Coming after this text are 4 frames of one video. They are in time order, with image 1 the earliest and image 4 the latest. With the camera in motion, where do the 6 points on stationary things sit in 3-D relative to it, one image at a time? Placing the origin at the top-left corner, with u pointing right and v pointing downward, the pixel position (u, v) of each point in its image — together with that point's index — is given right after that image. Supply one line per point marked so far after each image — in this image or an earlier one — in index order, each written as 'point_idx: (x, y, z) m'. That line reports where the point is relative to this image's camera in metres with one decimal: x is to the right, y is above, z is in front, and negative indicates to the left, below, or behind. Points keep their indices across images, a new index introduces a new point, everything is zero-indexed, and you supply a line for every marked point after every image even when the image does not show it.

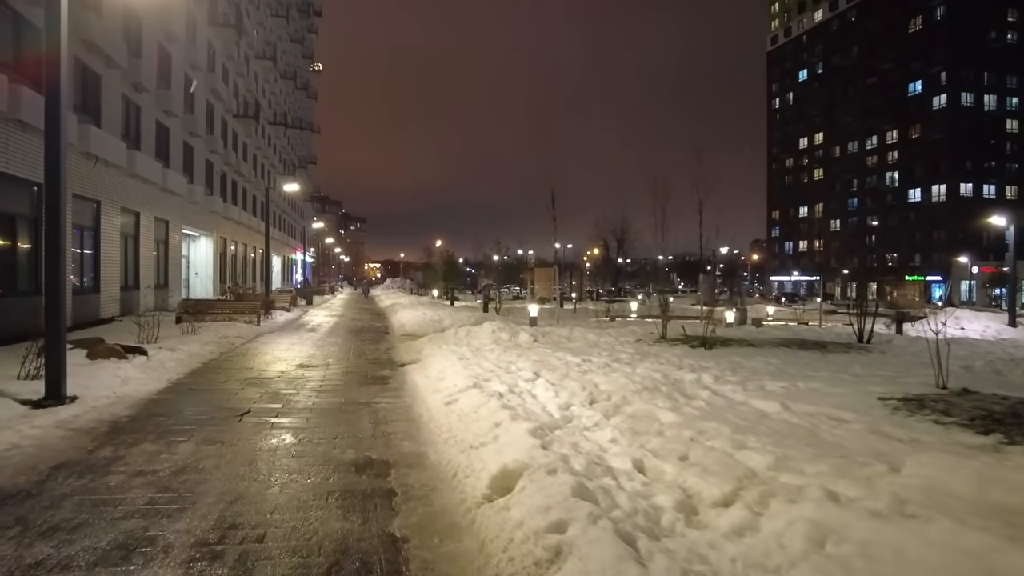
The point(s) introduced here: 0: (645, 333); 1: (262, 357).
0: (+3.1, -1.1, +15.4) m
1: (-5.1, -1.4, +13.6) m
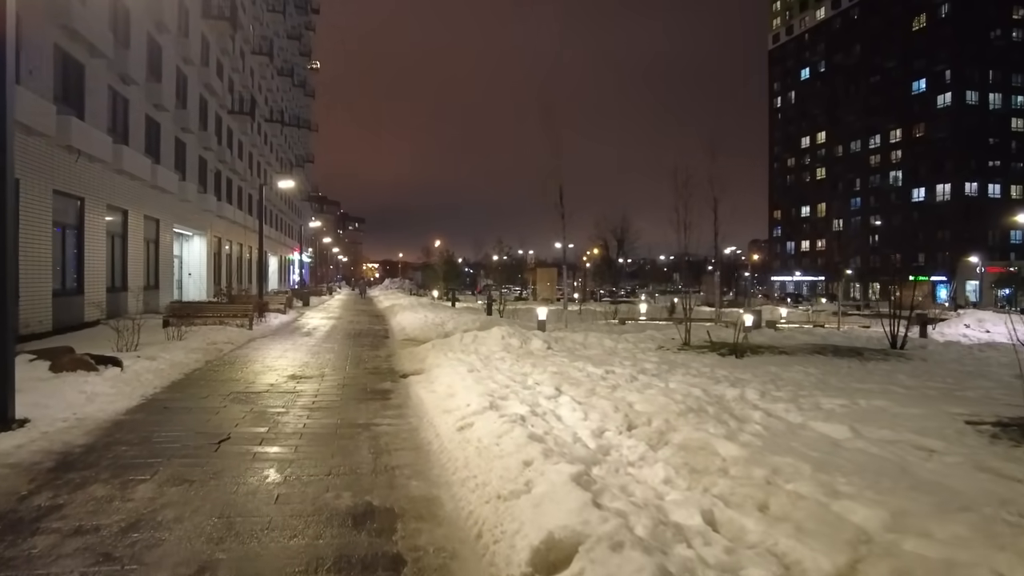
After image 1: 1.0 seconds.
0: (+3.3, -1.1, +14.3) m
1: (-4.9, -1.5, +12.5) m
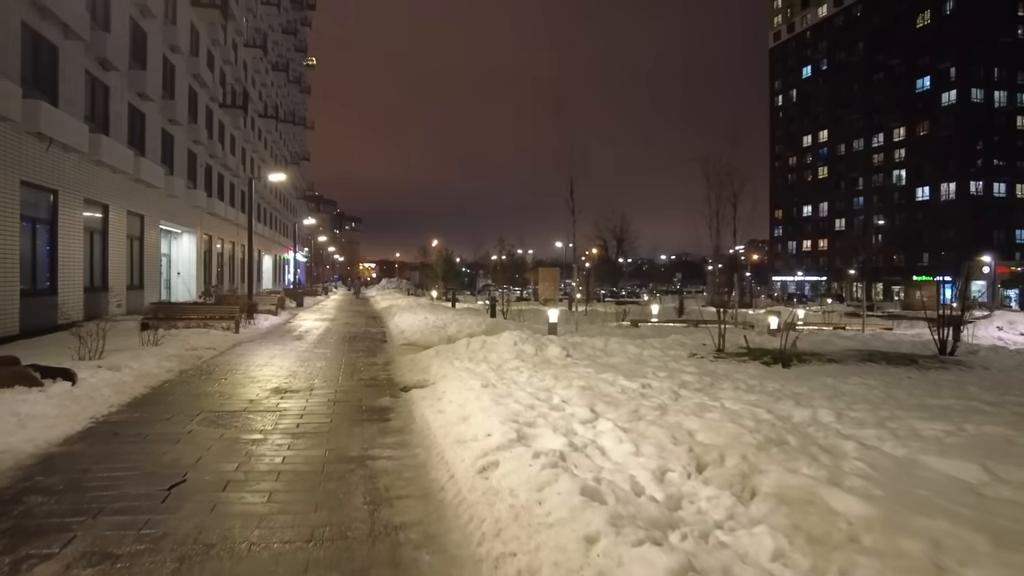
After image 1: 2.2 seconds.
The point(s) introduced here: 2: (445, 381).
0: (+3.6, -1.1, +12.8) m
1: (-4.7, -1.5, +11.0) m
2: (-0.9, -1.3, +9.3) m
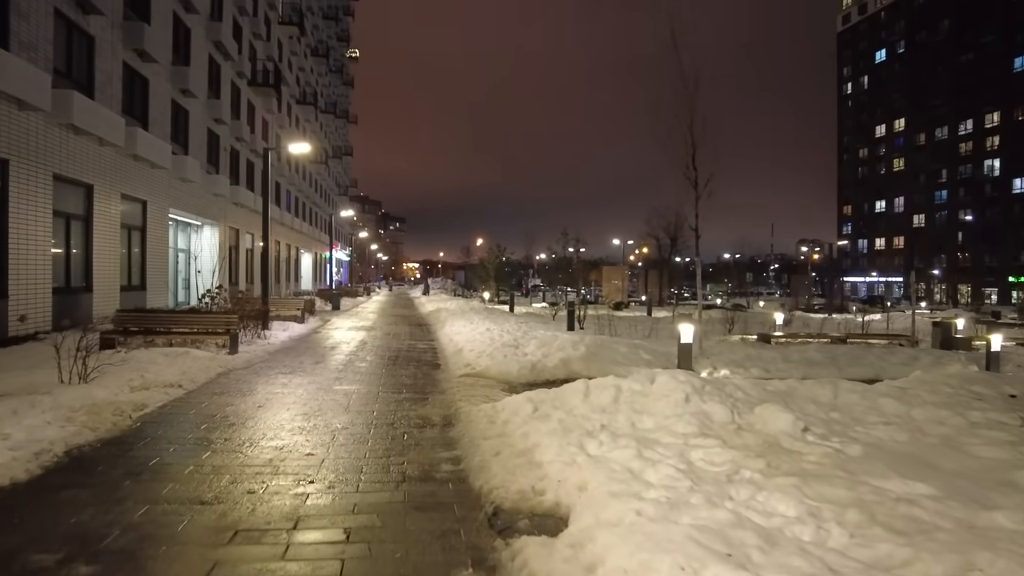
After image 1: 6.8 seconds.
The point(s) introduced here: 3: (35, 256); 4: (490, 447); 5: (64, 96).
0: (+5.3, -1.2, +7.0) m
1: (-3.0, -1.5, +5.7) m
2: (+0.6, -1.4, +3.8) m
3: (-11.3, +0.8, +15.7) m
4: (-0.2, -1.5, +6.3) m
5: (-10.9, +4.7, +16.0) m
